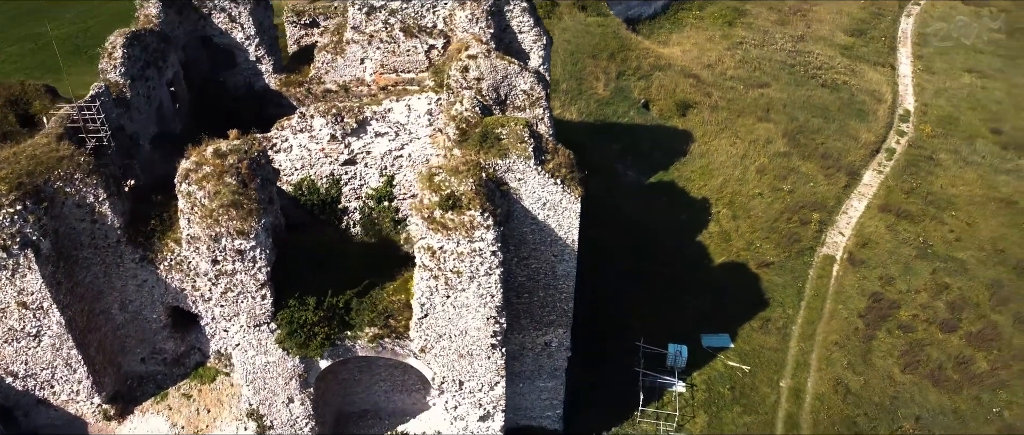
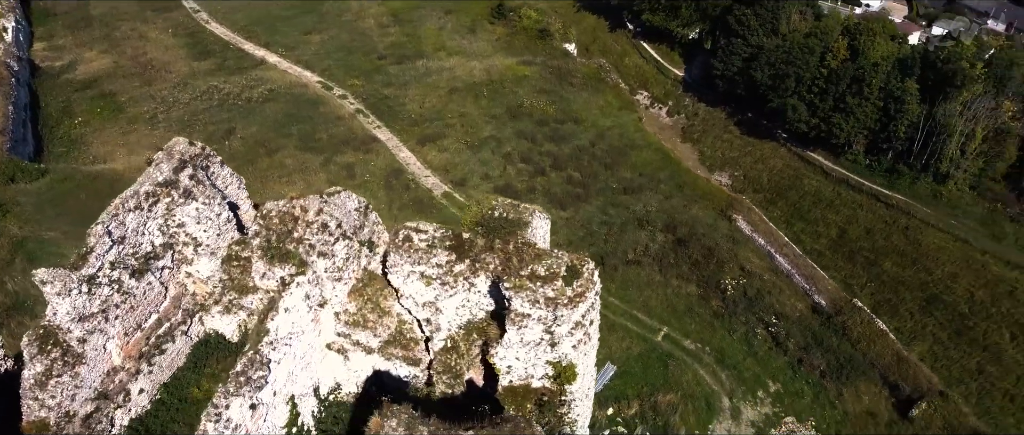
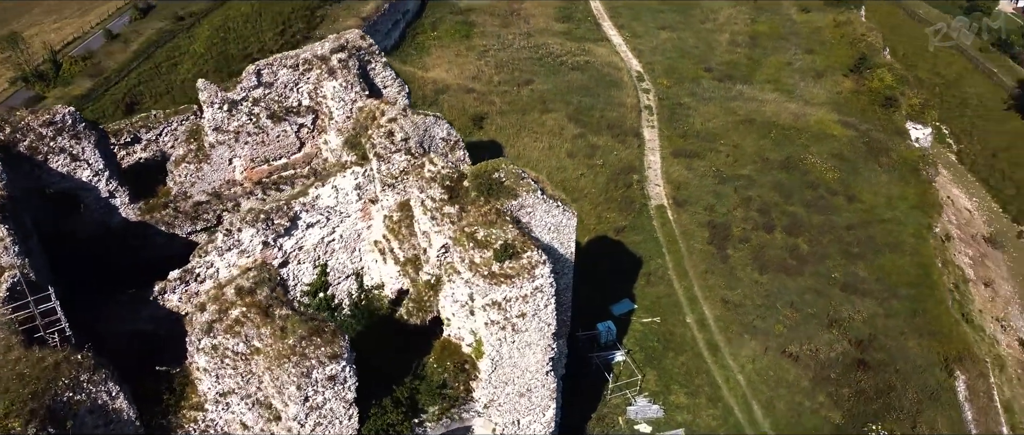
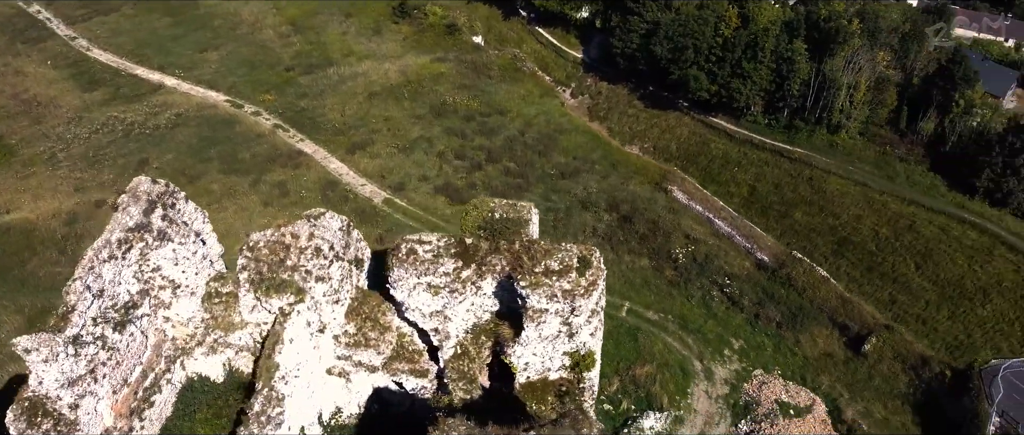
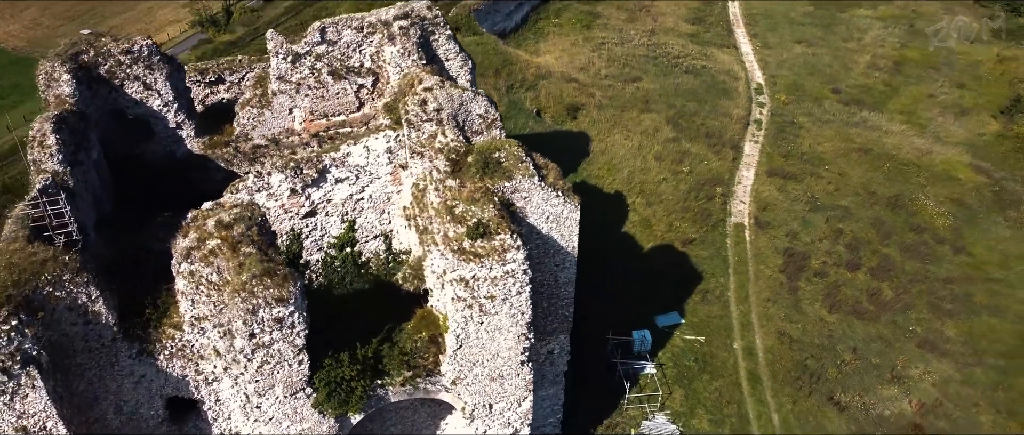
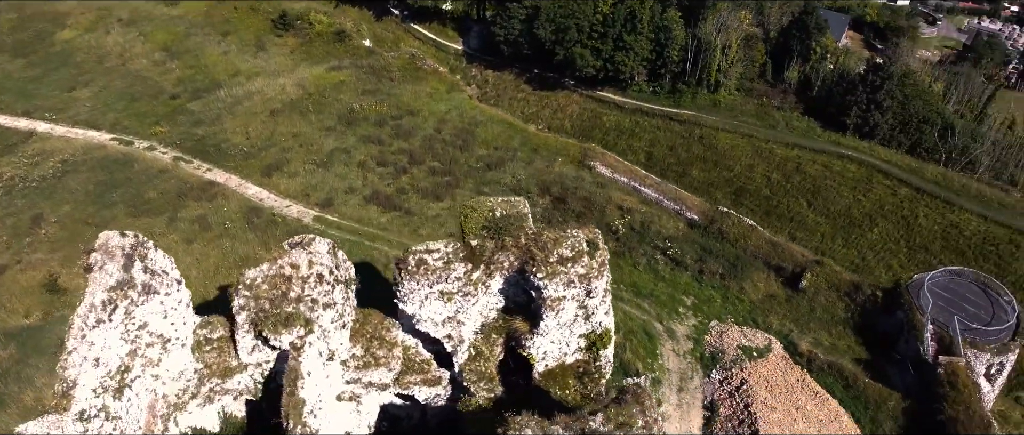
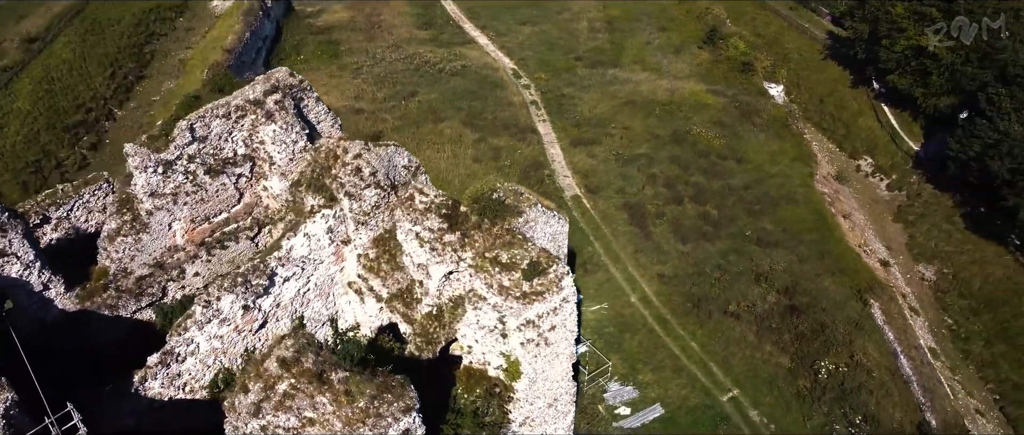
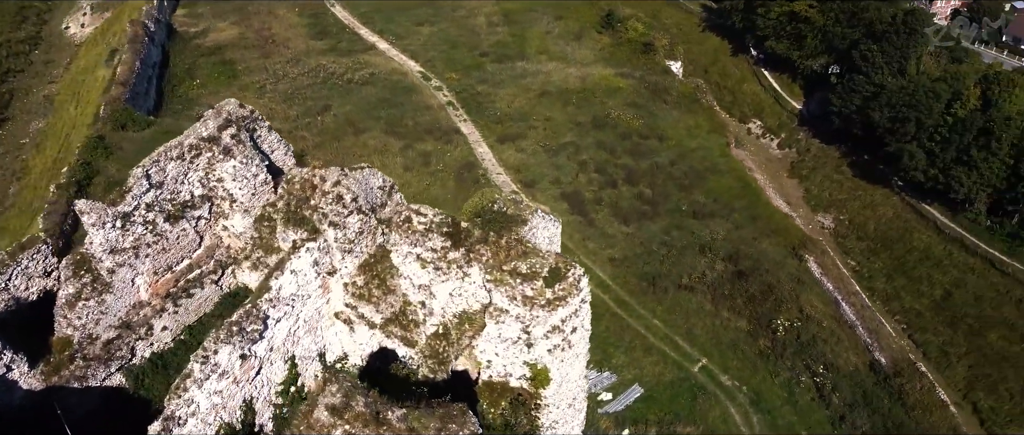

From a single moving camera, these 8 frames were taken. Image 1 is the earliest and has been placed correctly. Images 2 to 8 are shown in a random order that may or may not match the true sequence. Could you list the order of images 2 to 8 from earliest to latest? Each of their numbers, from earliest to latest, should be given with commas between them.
5, 3, 7, 8, 2, 4, 6
